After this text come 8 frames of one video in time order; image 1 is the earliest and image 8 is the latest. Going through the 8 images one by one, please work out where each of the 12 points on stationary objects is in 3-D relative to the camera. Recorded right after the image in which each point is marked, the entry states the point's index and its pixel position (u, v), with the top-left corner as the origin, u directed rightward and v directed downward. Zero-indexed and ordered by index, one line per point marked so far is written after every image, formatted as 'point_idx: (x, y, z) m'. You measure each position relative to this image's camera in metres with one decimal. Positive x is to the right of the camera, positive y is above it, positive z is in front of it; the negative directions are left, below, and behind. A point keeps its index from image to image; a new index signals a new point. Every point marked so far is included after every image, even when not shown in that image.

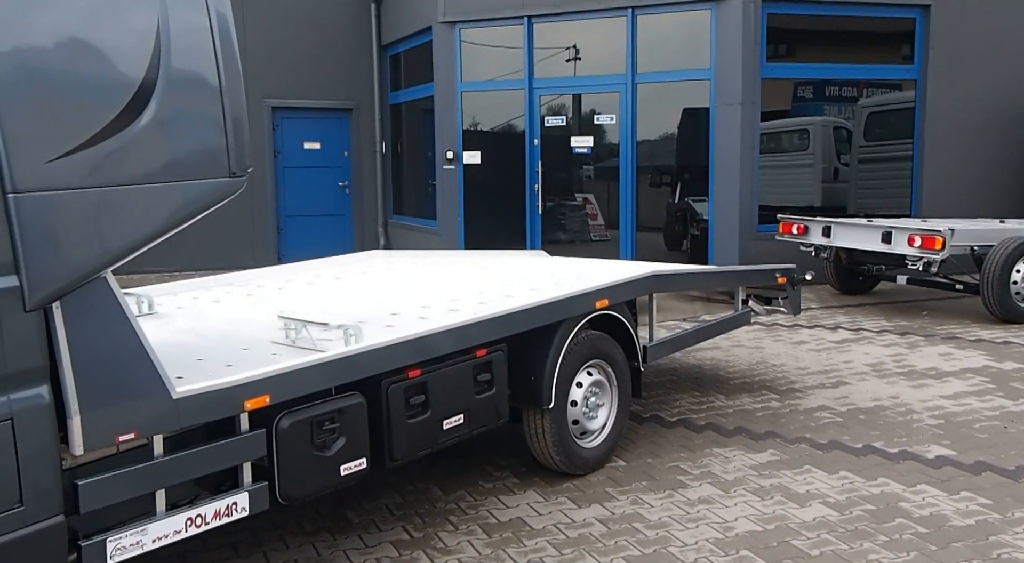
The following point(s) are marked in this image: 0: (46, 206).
0: (-1.5, +0.2, +2.7) m
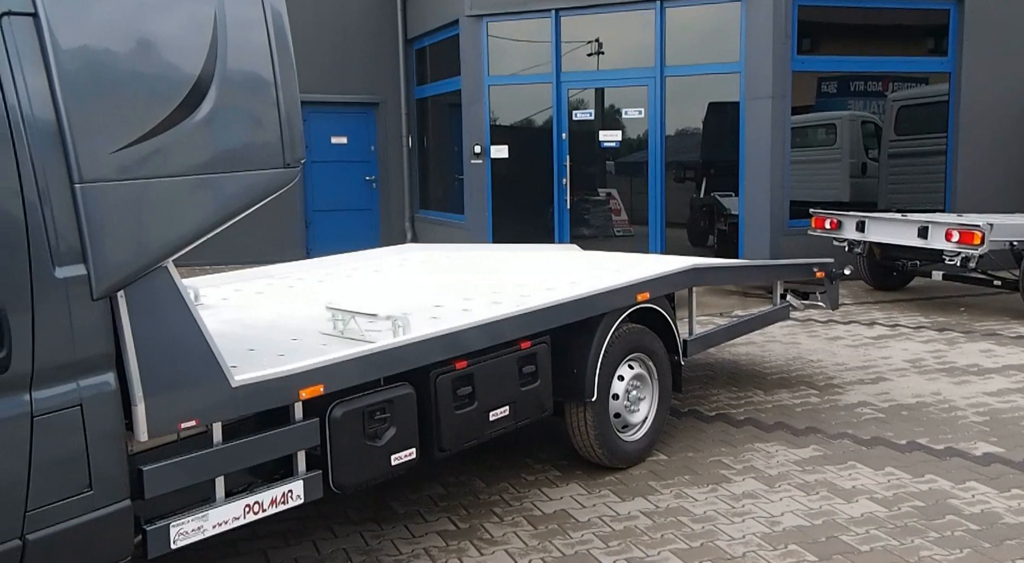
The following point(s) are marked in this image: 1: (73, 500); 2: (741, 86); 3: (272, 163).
0: (-1.3, +0.3, +2.7) m
1: (-1.4, -0.7, +2.7) m
2: (+3.0, +2.5, +11.1) m
3: (-0.9, +0.4, +3.1) m
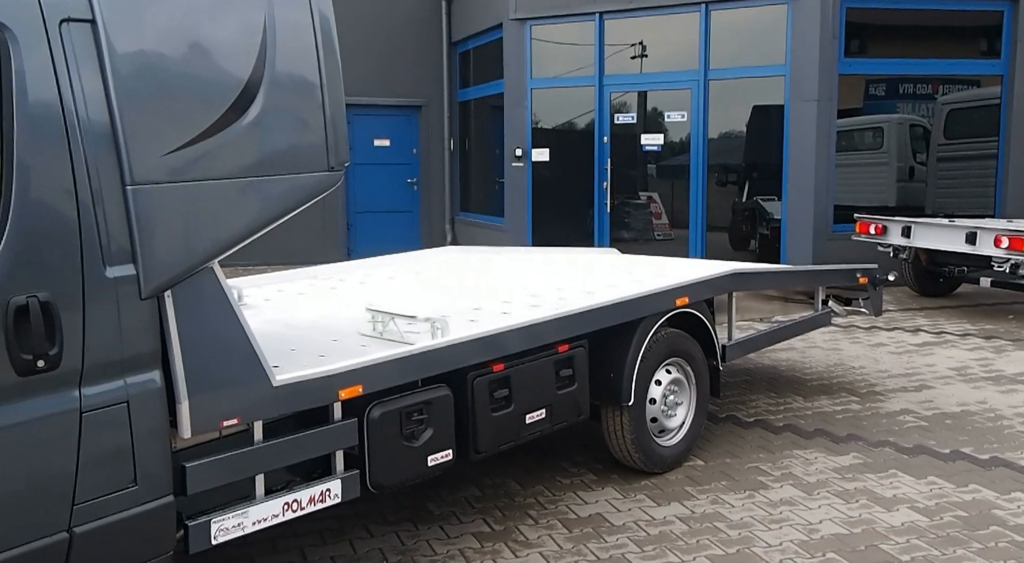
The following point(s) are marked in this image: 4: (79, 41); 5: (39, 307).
0: (-1.1, +0.3, +2.8) m
1: (-1.3, -0.7, +2.8) m
2: (+3.5, +2.4, +11.0) m
3: (-0.7, +0.4, +3.2) m
4: (-1.3, +0.7, +2.7) m
5: (-1.4, -0.1, +2.6) m
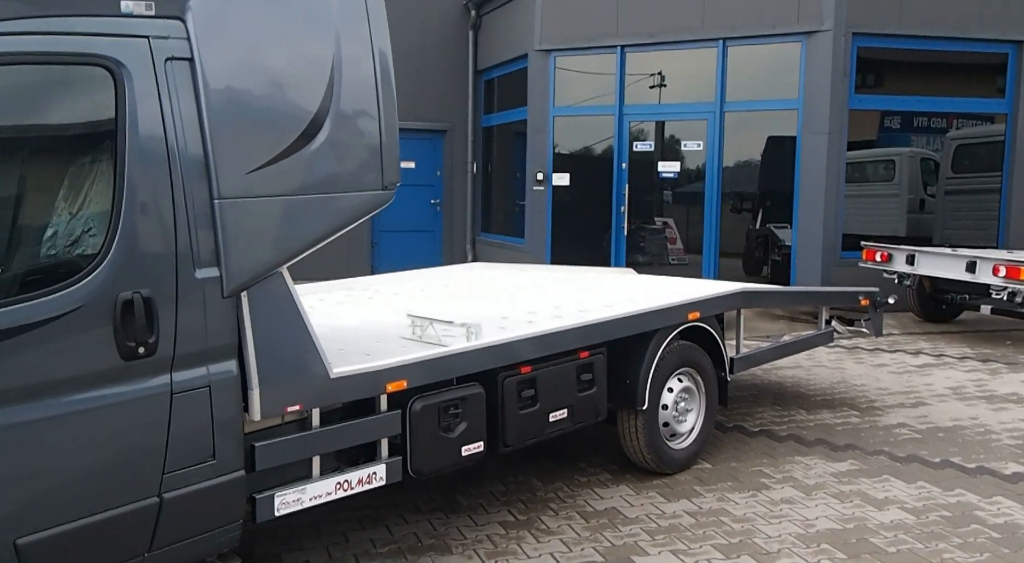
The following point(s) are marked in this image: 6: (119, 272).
0: (-1.0, +0.3, +3.3) m
1: (-1.2, -0.7, +3.3) m
2: (+3.8, +2.1, +11.5) m
3: (-0.6, +0.4, +3.7) m
4: (-1.2, +0.7, +3.2) m
5: (-1.3, -0.1, +3.1) m
6: (-1.3, 0.0, +3.0) m
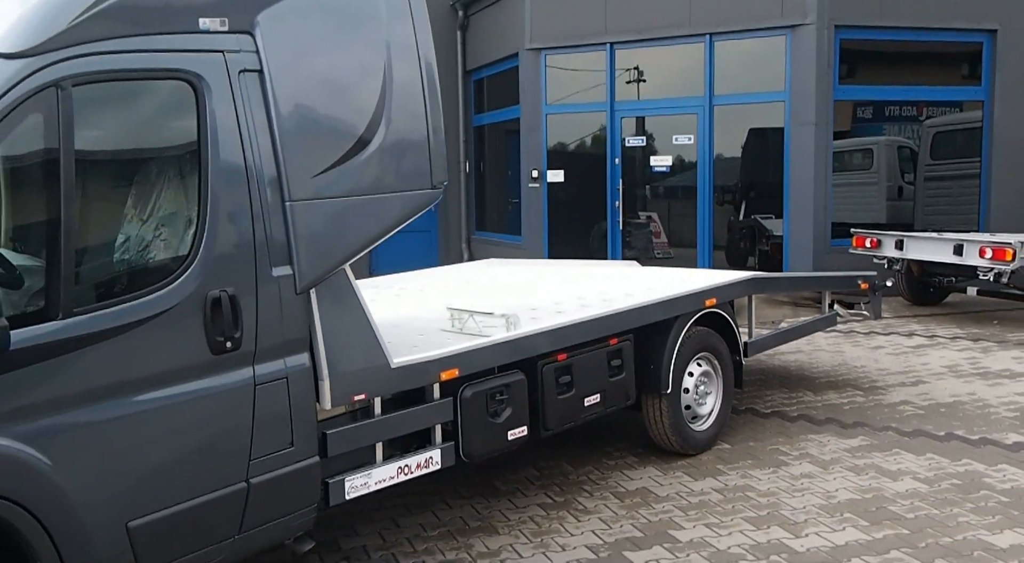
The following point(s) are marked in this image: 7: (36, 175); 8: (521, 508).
0: (-0.8, +0.3, +3.5) m
1: (-0.9, -0.7, +3.5) m
2: (+3.7, +2.3, +11.8) m
3: (-0.4, +0.4, +3.9) m
4: (-1.0, +0.7, +3.4) m
5: (-1.1, -0.1, +3.3) m
6: (-1.1, 0.0, +3.2) m
7: (-1.6, +0.3, +2.8) m
8: (0.0, -1.2, +4.8) m
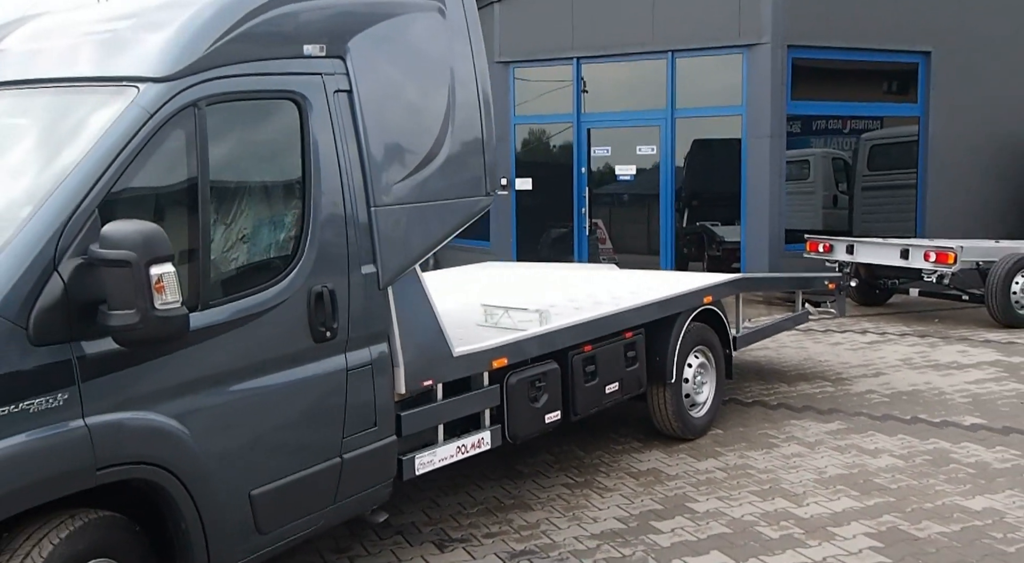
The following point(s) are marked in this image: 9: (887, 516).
0: (-0.5, +0.3, +3.9) m
1: (-0.6, -0.7, +3.9) m
2: (+3.3, +2.2, +12.6) m
3: (-0.2, +0.4, +4.3) m
4: (-0.7, +0.8, +3.8) m
5: (-0.8, -0.1, +3.6) m
6: (-0.8, 0.0, +3.6) m
7: (-1.2, +0.3, +3.1) m
8: (+0.2, -1.2, +5.2) m
9: (+2.0, -1.3, +4.7) m
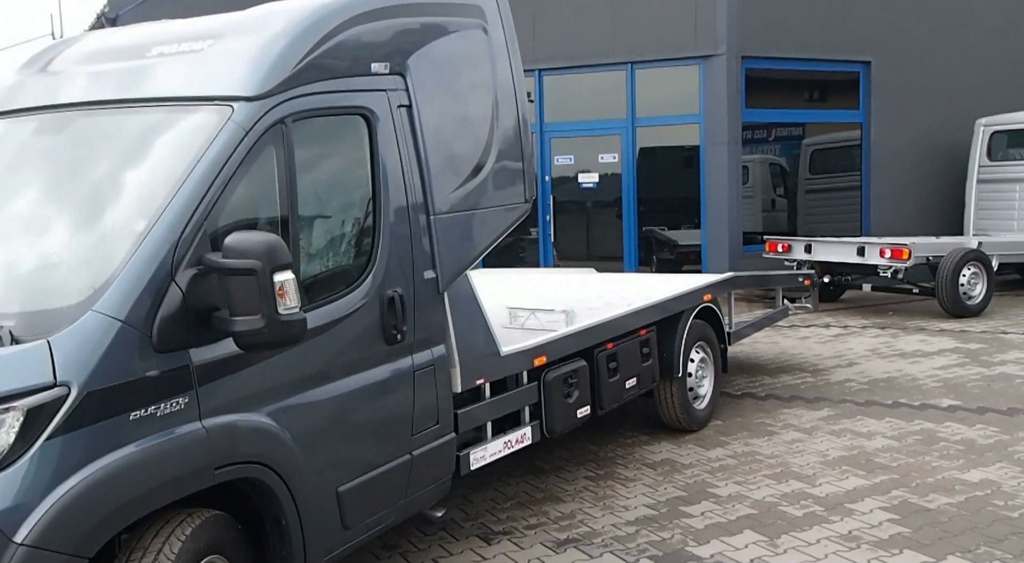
0: (-0.3, +0.3, +4.0) m
1: (-0.4, -0.7, +4.0) m
2: (+2.7, +2.2, +13.0) m
3: (0.0, +0.4, +4.5) m
4: (-0.5, +0.7, +3.9) m
5: (-0.5, -0.1, +3.8) m
6: (-0.5, 0.0, +3.7) m
7: (-0.9, +0.3, +3.2) m
8: (+0.4, -1.2, +5.4) m
9: (+2.2, -1.2, +5.0) m
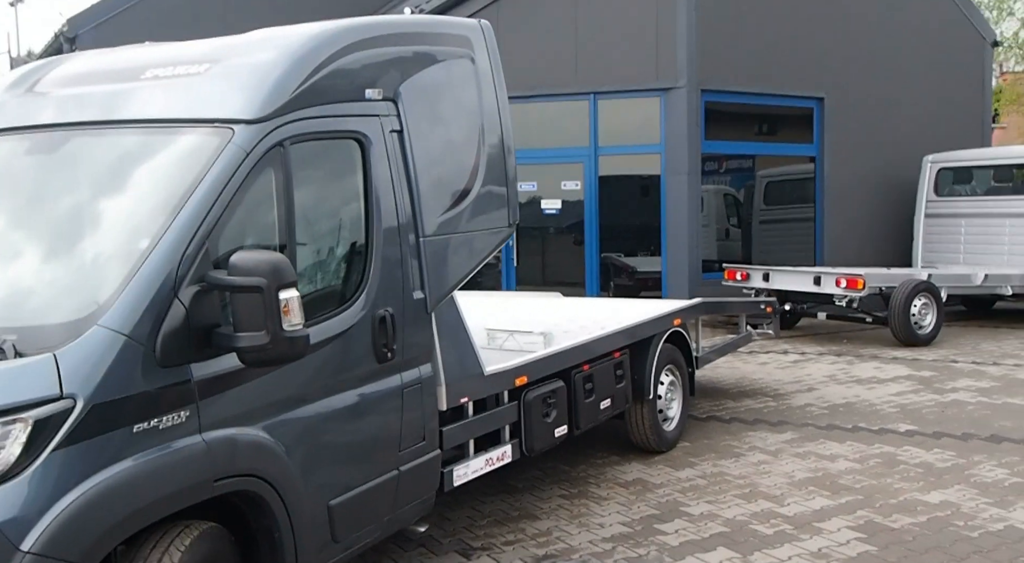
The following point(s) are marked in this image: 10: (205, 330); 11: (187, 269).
0: (-0.3, +0.2, +4.1) m
1: (-0.4, -0.8, +4.0) m
2: (+2.2, +1.8, +13.3) m
3: (0.0, +0.3, +4.6) m
4: (-0.5, +0.7, +4.0) m
5: (-0.5, -0.1, +3.8) m
6: (-0.6, 0.0, +3.7) m
7: (-0.9, +0.2, +3.2) m
8: (+0.2, -1.4, +5.5) m
9: (+2.1, -1.4, +5.2) m
10: (-1.0, -0.1, +2.9) m
11: (-1.1, +0.1, +2.9) m
